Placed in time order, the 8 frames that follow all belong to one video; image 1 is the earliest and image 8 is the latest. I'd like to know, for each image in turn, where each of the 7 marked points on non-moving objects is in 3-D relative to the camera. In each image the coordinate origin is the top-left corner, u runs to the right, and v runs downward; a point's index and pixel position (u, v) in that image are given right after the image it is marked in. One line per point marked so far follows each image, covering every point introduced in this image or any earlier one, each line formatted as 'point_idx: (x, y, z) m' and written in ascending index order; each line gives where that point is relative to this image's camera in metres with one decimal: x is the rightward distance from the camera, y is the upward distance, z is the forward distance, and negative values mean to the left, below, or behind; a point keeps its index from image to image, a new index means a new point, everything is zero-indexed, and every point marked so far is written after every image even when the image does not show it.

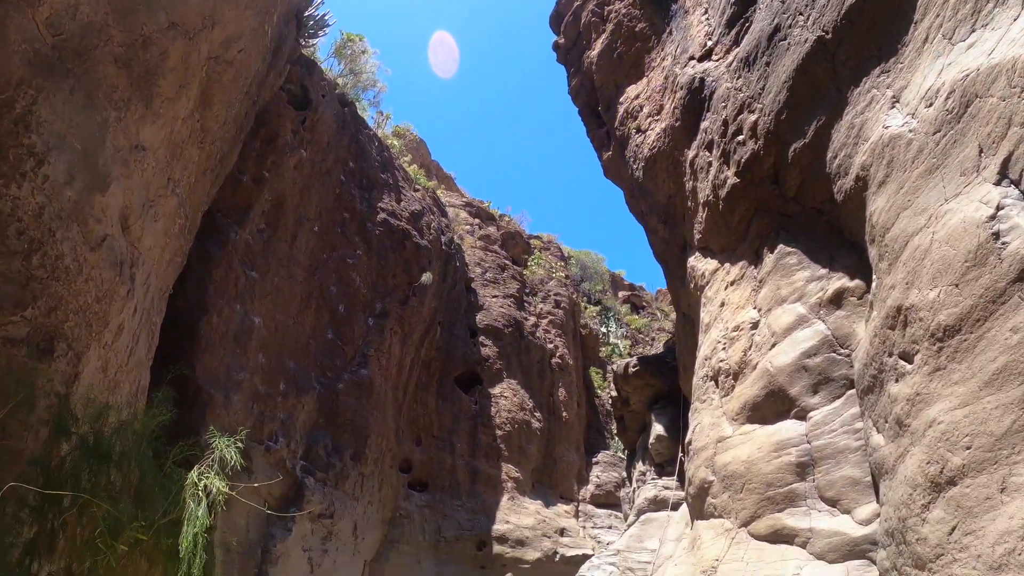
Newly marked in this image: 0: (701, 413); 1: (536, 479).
0: (+1.0, -0.6, +5.6) m
1: (+0.3, -2.8, +15.3) m
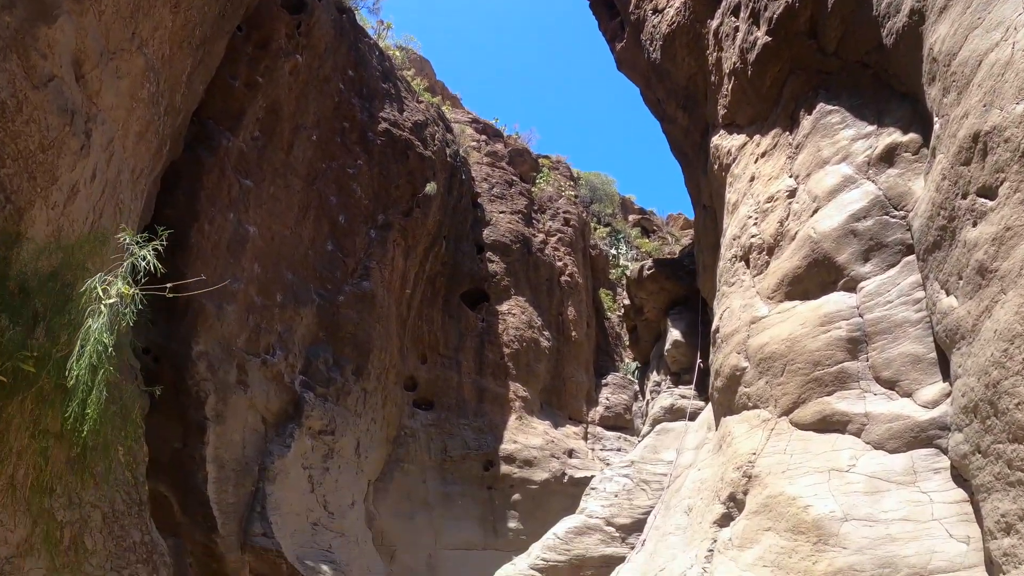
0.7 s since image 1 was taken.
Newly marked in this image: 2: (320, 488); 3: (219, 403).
0: (+1.0, 0.0, +5.0) m
1: (+0.4, -1.6, +14.9) m
2: (-1.7, -1.8, +9.6) m
3: (-2.2, -0.9, +8.3) m
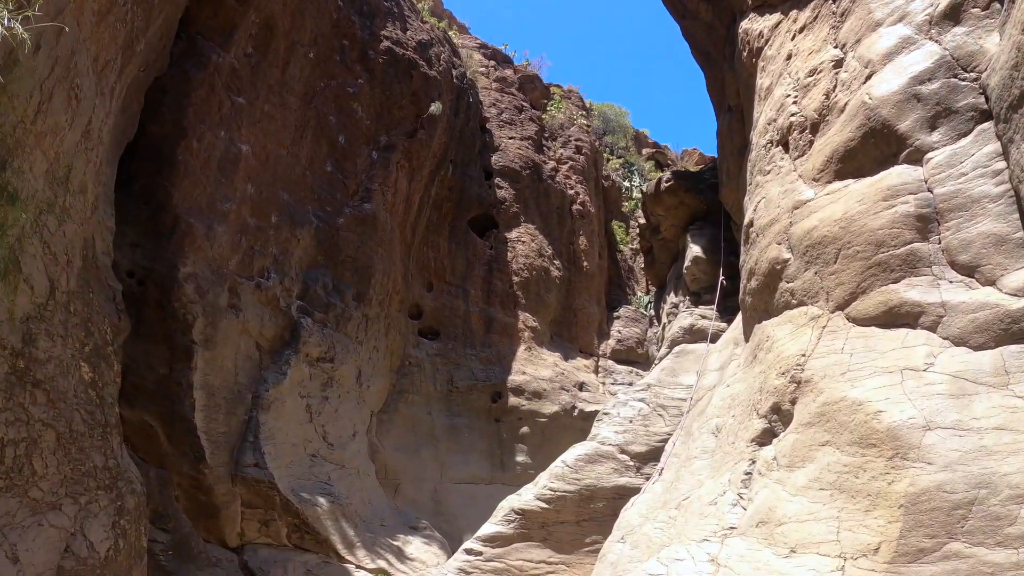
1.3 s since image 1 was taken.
0: (+1.0, +0.4, +4.4) m
1: (+0.6, -0.6, +14.3) m
2: (-1.6, -1.1, +9.1) m
3: (-2.2, -0.3, +7.8) m
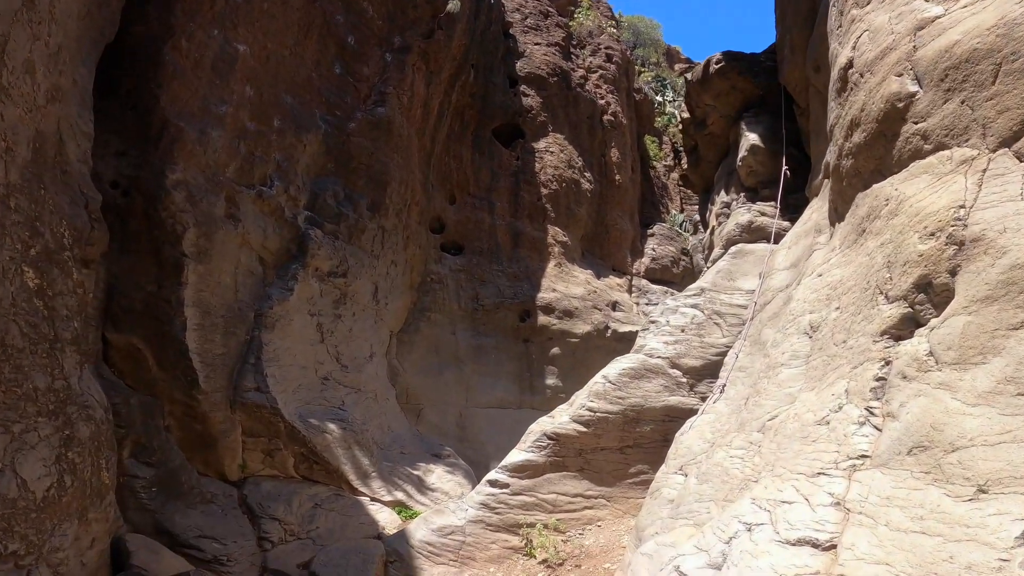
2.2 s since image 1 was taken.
0: (+1.1, +0.9, +3.4) m
1: (+0.9, +0.5, +13.4) m
2: (-1.4, -0.4, +8.2) m
3: (-2.0, +0.3, +6.9) m
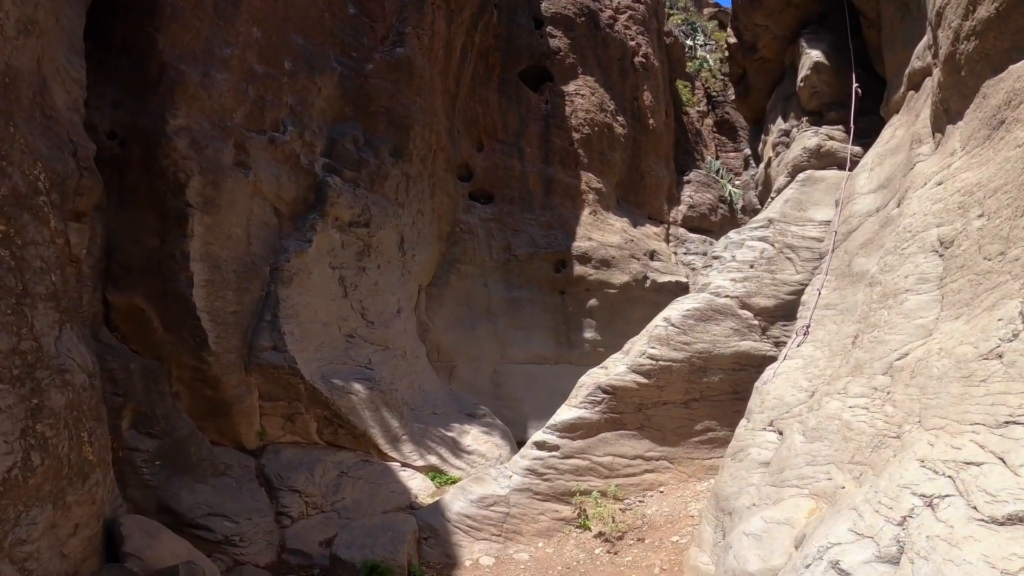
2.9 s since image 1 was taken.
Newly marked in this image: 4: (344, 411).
0: (+1.2, +1.1, +2.7) m
1: (+1.3, +1.1, +12.7) m
2: (-1.1, 0.0, +7.6) m
3: (-1.8, +0.6, +6.3) m
4: (-1.1, -0.8, +6.8) m
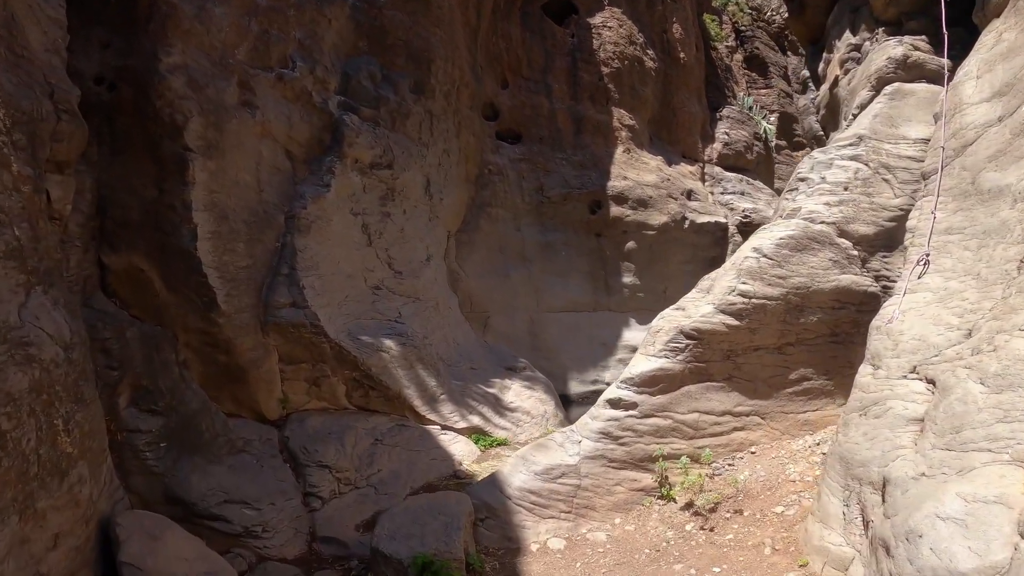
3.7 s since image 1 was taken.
0: (+1.4, +1.3, +2.0) m
1: (+1.6, +1.7, +11.9) m
2: (-0.9, +0.3, +7.0) m
3: (-1.6, +0.9, +5.7) m
4: (-0.8, -0.5, +6.2) m
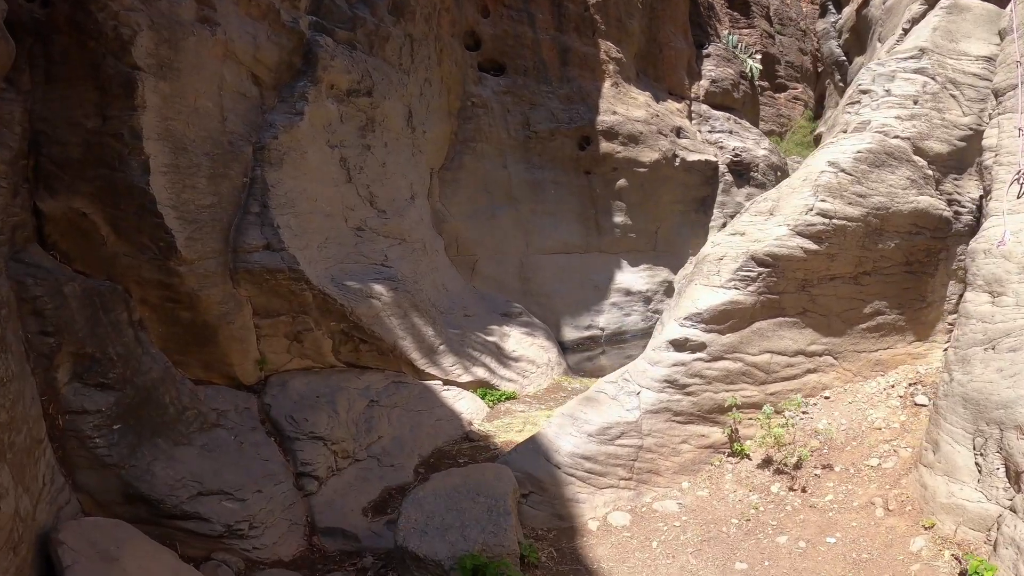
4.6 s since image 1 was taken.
0: (+1.5, +1.5, +1.3) m
1: (+1.4, +2.3, +11.2) m
2: (-0.9, +0.6, +6.3) m
3: (-1.6, +1.1, +4.9) m
4: (-0.8, -0.2, +5.5) m
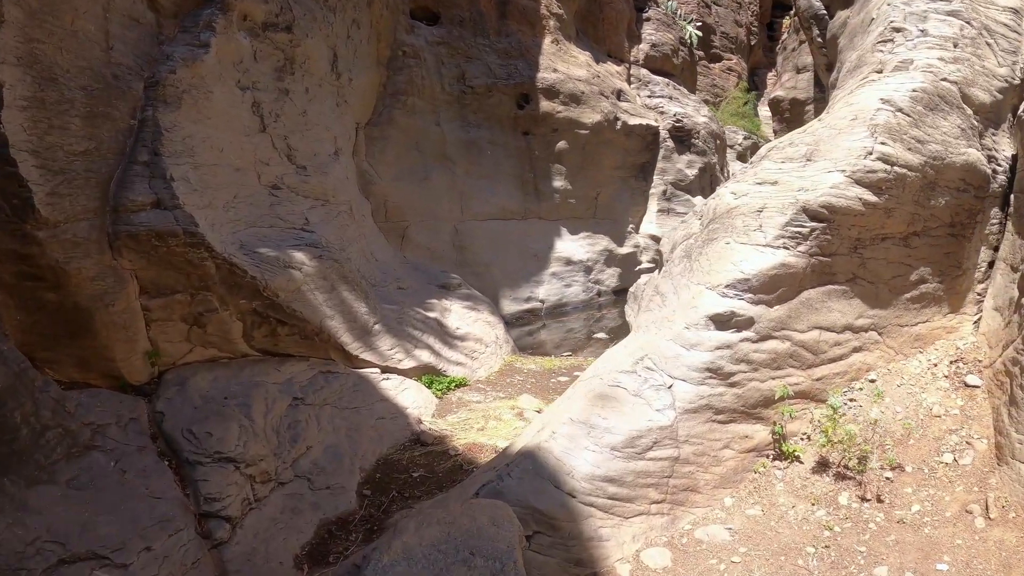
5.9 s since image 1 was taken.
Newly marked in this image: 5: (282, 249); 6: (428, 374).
0: (+1.6, +1.5, +0.7) m
1: (+0.7, +2.6, +10.5) m
2: (-1.2, +0.8, +5.4) m
3: (-1.8, +1.3, +4.0) m
4: (-1.0, 0.0, +4.7) m
5: (-1.1, +0.2, +4.9) m
6: (-0.5, -0.4, +5.2) m
